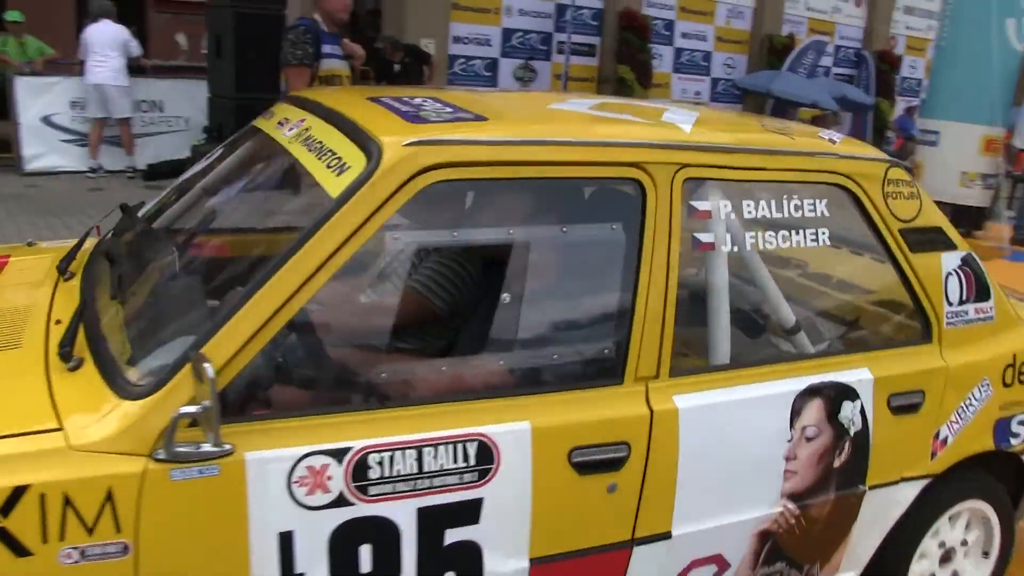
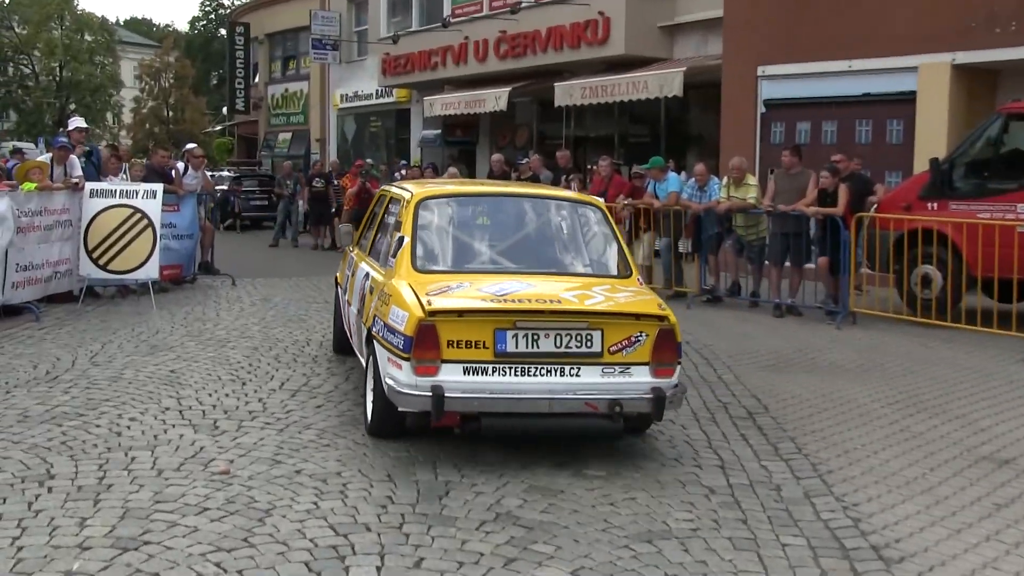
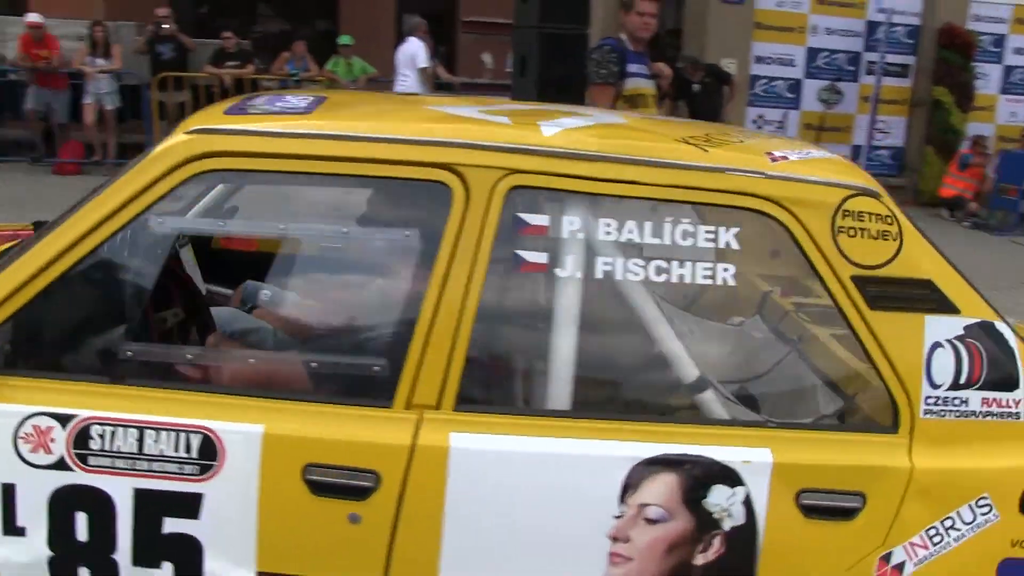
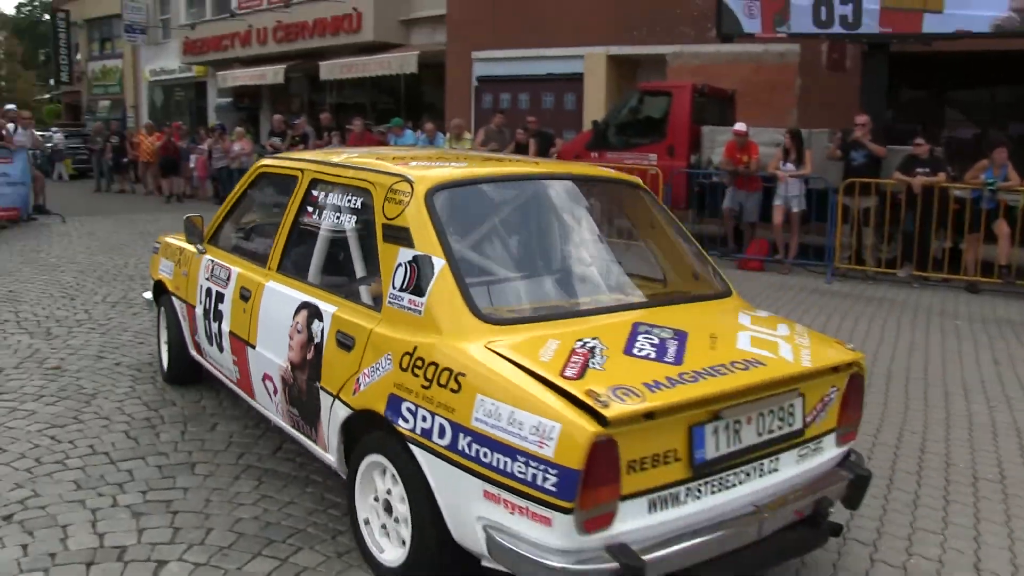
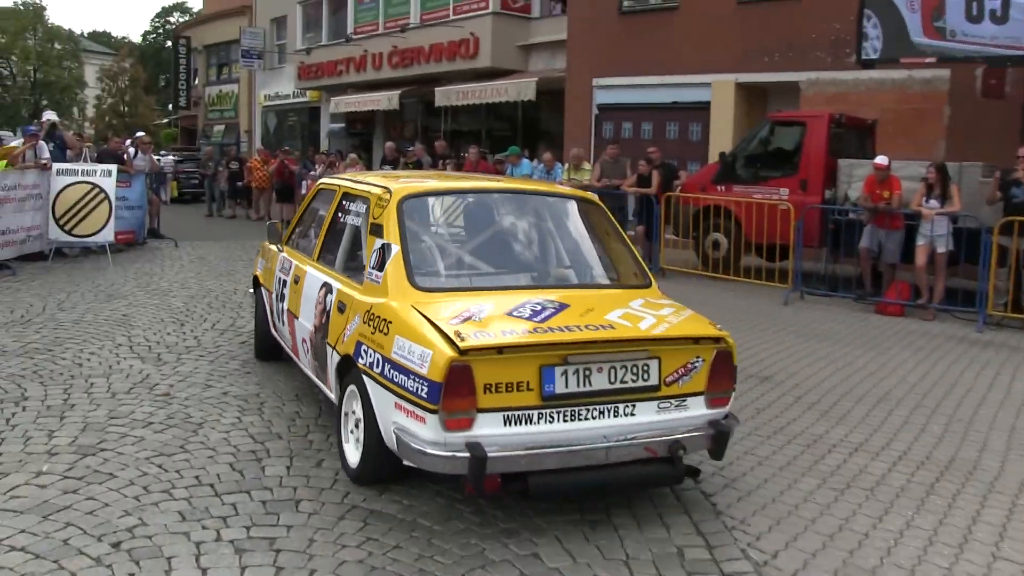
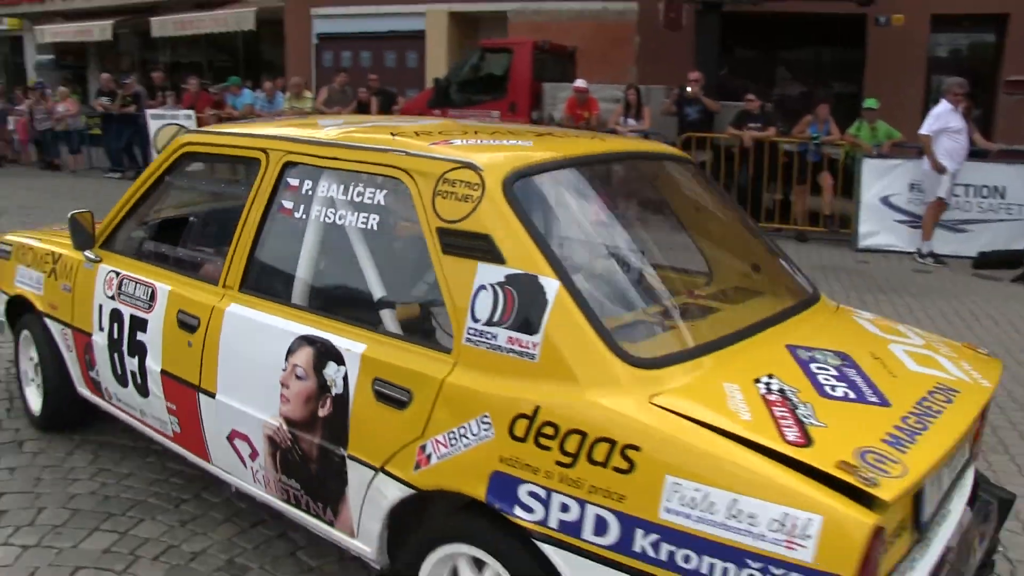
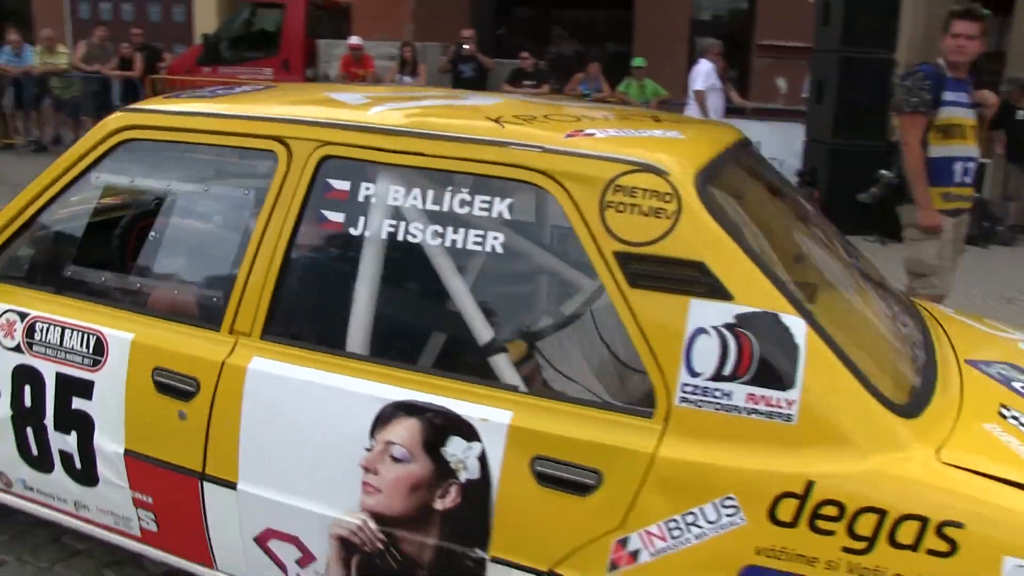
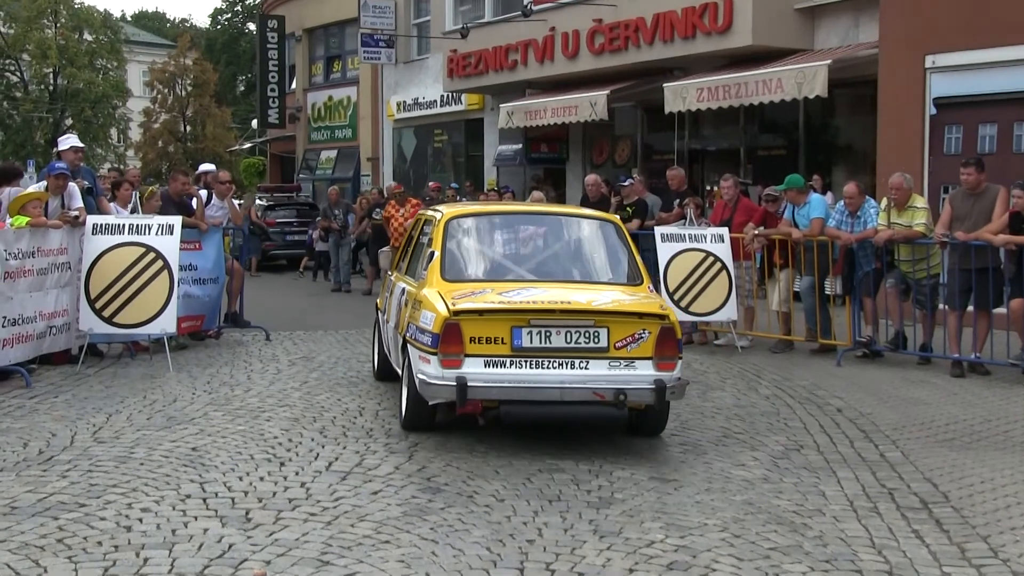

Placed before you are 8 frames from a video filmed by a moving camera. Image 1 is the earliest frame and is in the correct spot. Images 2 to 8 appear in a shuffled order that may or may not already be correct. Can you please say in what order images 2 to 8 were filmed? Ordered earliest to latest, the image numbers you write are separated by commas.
3, 7, 6, 4, 5, 2, 8
